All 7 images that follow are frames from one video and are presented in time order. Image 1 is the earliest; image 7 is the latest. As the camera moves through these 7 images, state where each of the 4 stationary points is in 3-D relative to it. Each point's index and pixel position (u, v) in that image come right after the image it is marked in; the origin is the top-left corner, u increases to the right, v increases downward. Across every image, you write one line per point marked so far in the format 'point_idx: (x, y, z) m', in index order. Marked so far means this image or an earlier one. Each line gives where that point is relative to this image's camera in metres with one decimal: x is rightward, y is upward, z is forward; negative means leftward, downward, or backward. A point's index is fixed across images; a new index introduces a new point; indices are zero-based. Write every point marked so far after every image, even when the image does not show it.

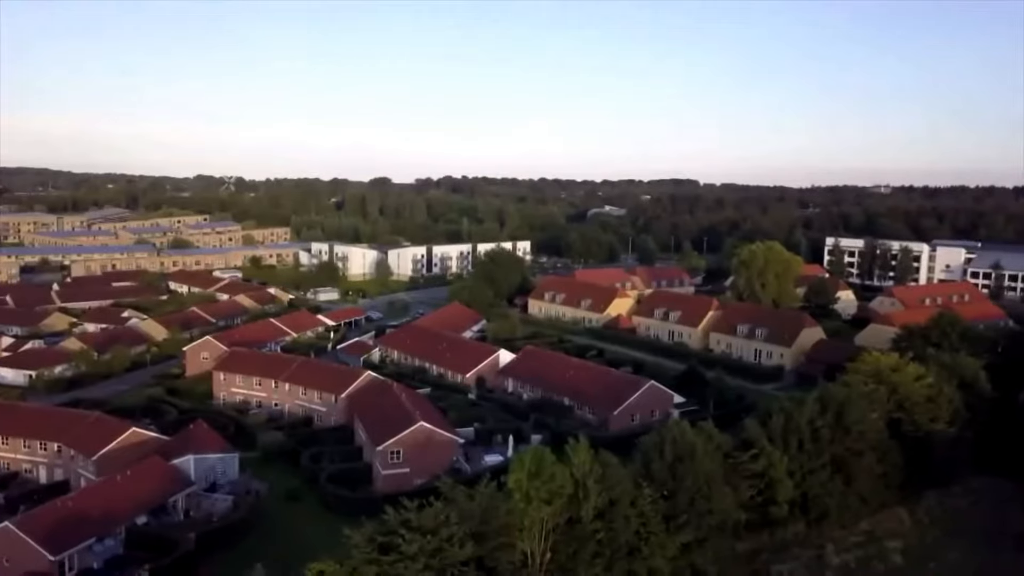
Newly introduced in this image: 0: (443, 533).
0: (-1.9, -6.4, +18.4) m
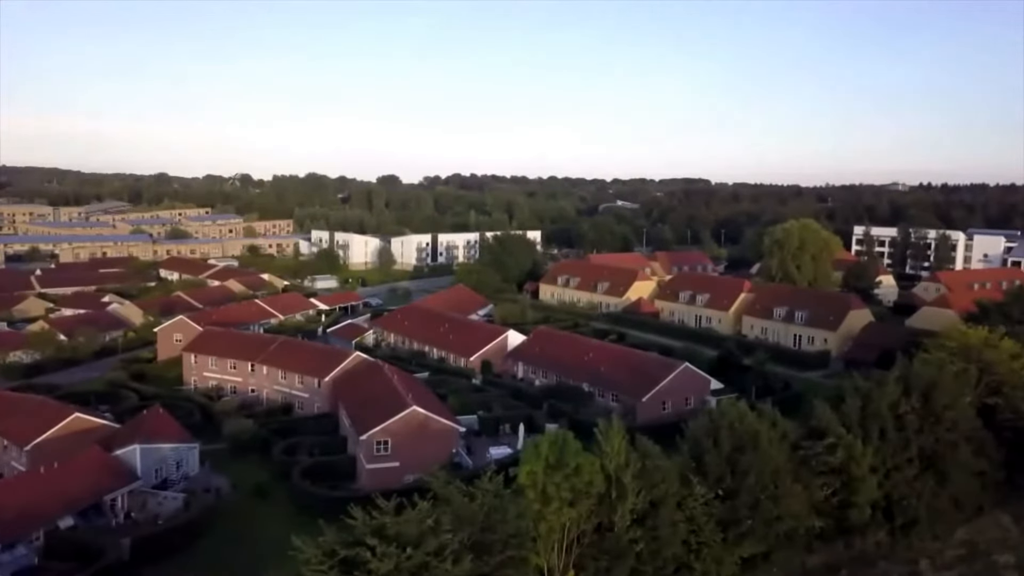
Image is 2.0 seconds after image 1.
0: (-1.6, -4.9, +13.4) m
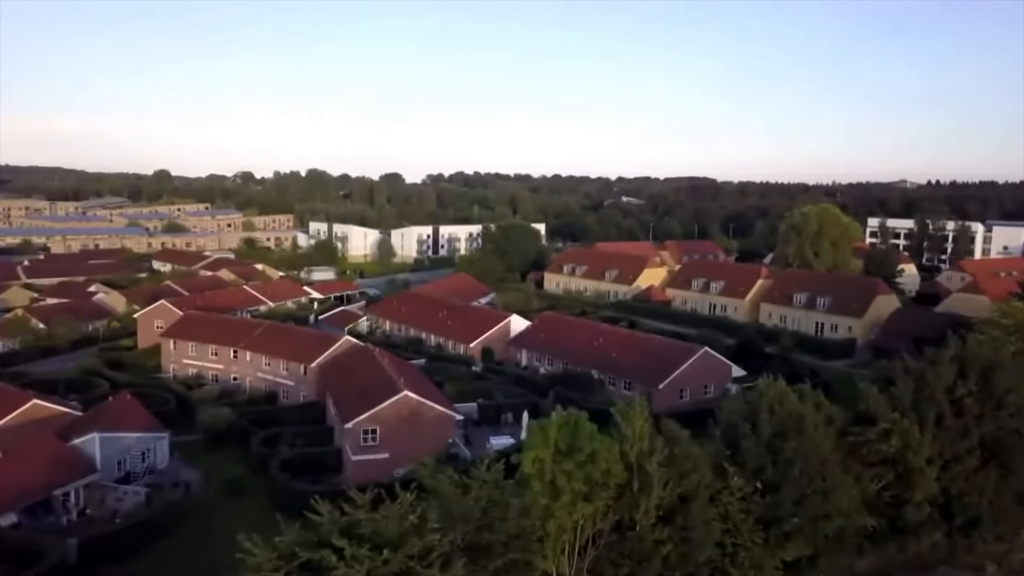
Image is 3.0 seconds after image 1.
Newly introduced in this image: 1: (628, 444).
0: (-1.6, -4.0, +10.8) m
1: (+2.2, -3.0, +13.6) m
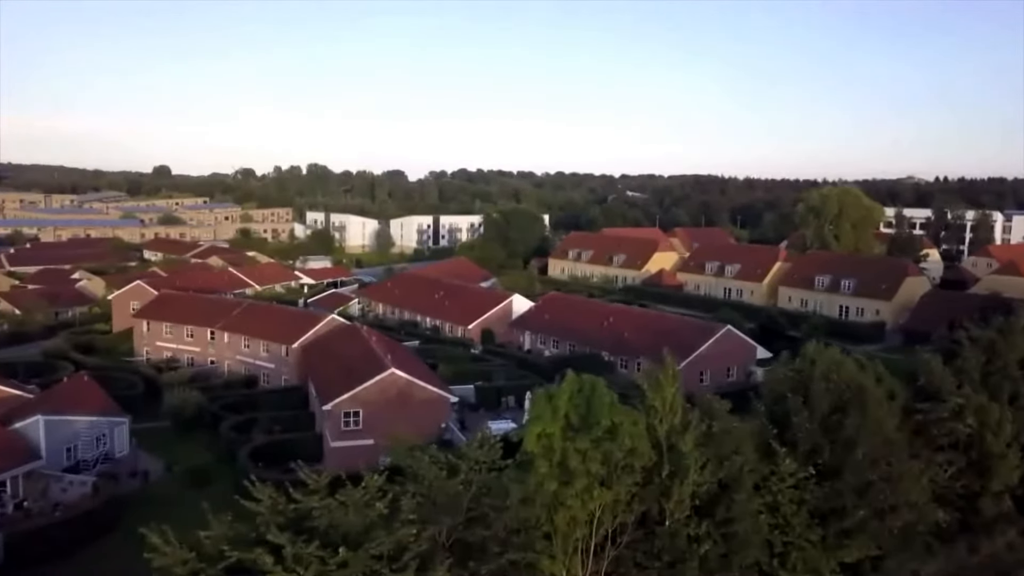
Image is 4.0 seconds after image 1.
0: (-1.6, -3.0, +8.2) m
1: (+2.2, -2.0, +10.9) m
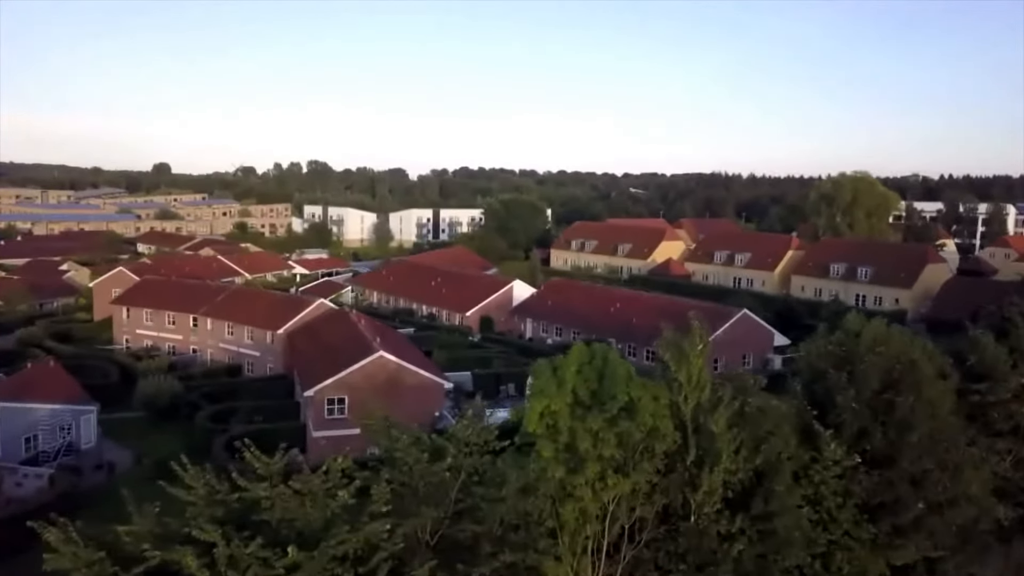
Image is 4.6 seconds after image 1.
0: (-1.7, -2.4, +6.5) m
1: (+2.2, -1.4, +9.2) m
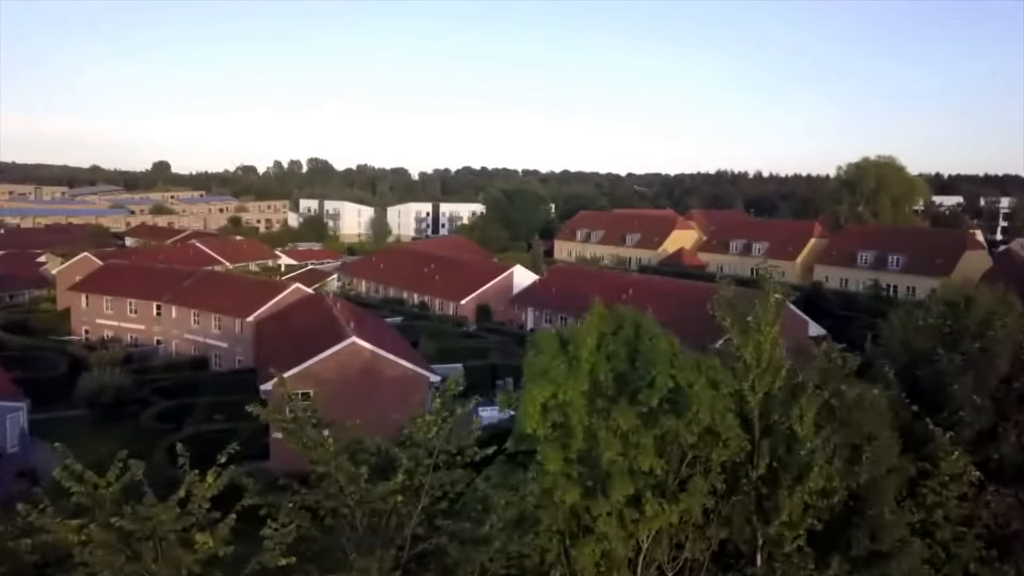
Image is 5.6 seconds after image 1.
0: (-1.8, -1.8, +3.7) m
1: (+2.1, -0.8, +6.4) m
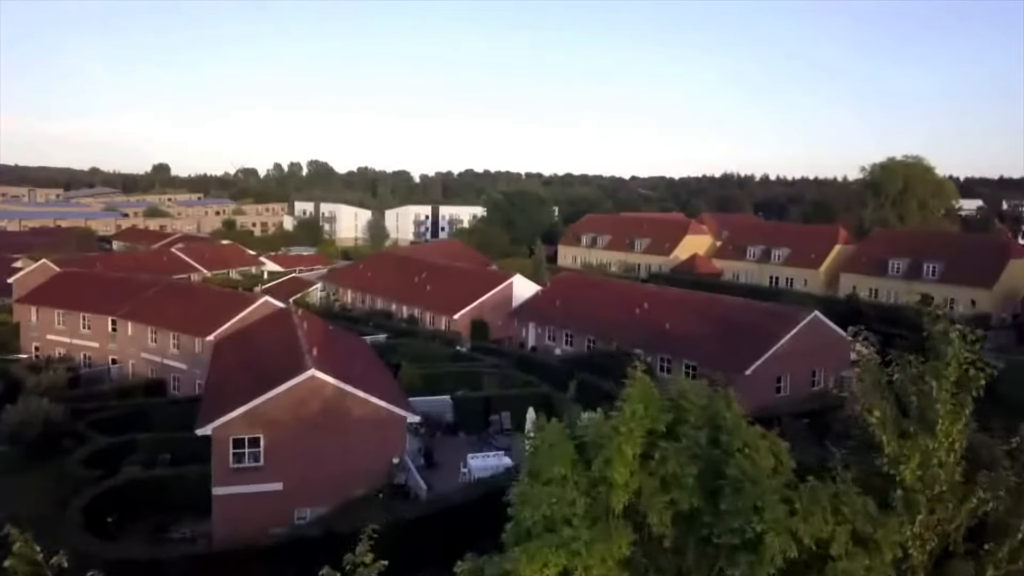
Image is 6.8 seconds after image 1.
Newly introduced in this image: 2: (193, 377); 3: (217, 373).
0: (-1.9, -2.1, +0.9) m
1: (+2.0, -1.2, +3.6) m
2: (-8.8, -2.5, +19.6) m
3: (-6.3, -2.1, +15.5) m
